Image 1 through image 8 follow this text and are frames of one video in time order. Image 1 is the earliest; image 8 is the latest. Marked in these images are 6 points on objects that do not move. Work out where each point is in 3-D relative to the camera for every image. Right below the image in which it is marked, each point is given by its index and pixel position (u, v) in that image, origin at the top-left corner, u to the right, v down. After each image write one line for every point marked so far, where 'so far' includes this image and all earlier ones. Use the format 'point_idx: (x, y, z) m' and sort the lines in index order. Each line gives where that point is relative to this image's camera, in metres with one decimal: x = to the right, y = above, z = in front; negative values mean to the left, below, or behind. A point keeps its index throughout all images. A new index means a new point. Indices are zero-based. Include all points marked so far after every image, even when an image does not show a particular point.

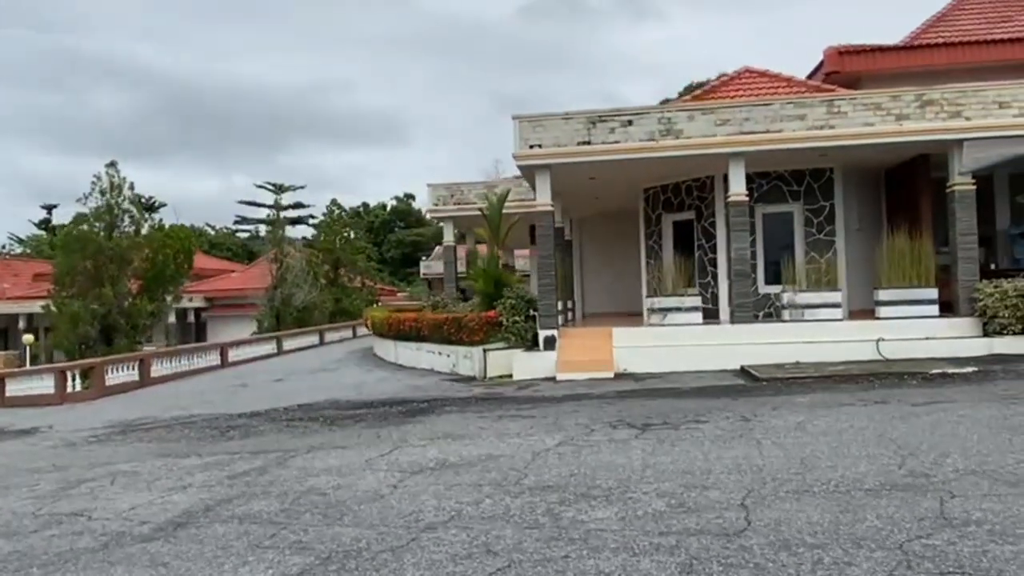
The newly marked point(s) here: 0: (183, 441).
0: (-4.4, -2.1, +10.2) m
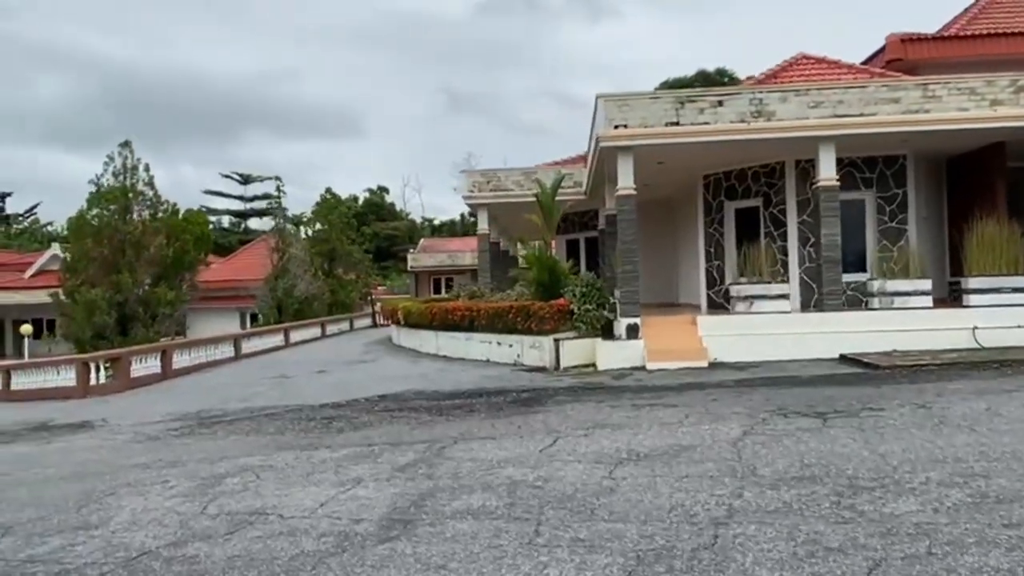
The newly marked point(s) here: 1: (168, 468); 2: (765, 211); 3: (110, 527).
0: (-2.7, -1.8, +9.5) m
1: (-3.6, -1.9, +8.1) m
2: (+5.1, +1.6, +15.4) m
3: (-3.1, -1.9, +5.9) m
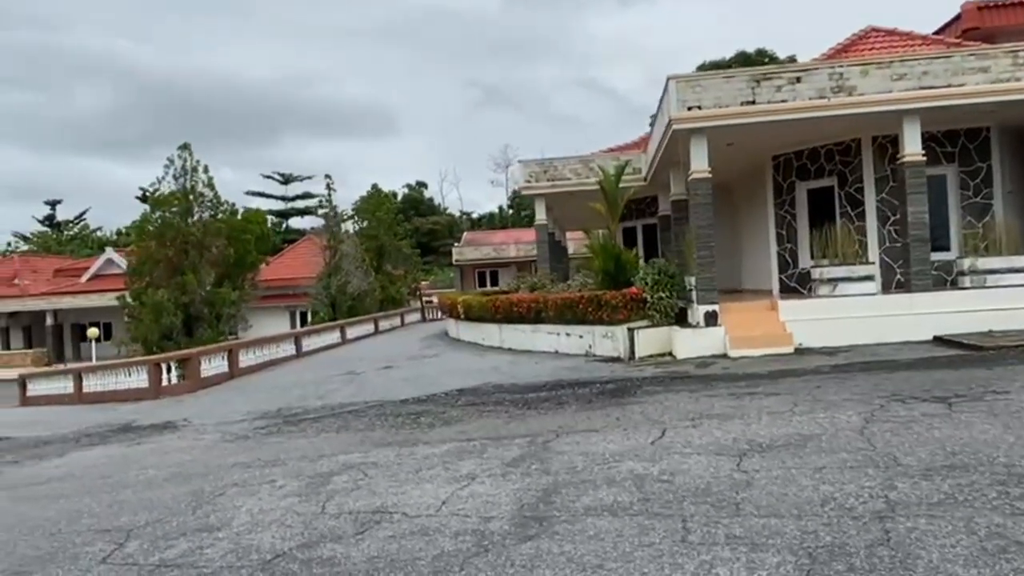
0: (-1.6, -1.8, +9.4) m
1: (-2.5, -1.9, +8.1) m
2: (+6.4, +1.9, +14.9) m
3: (-2.1, -1.8, +5.9) m
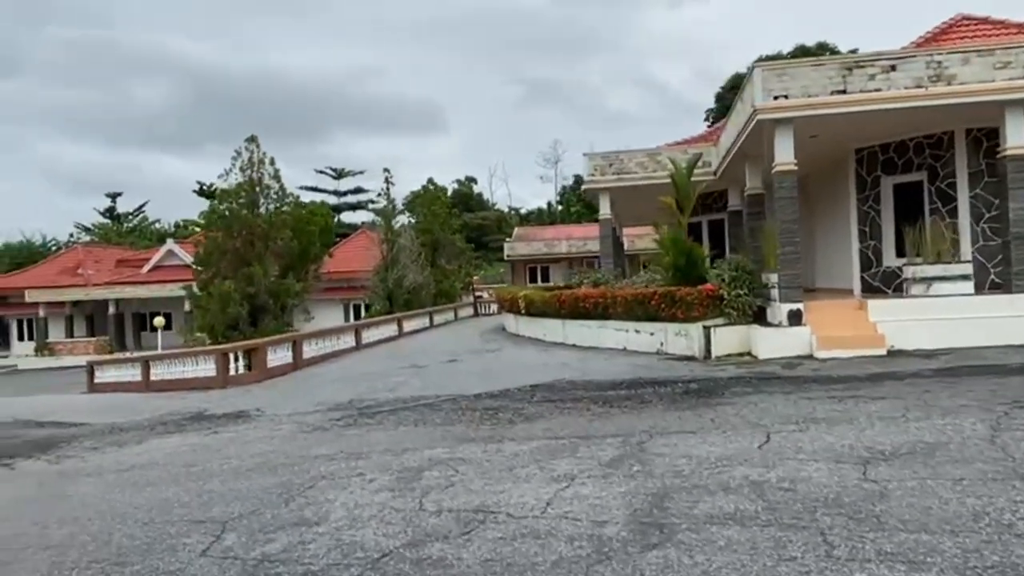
0: (-0.6, -1.7, +9.2) m
1: (-1.6, -1.8, +7.9) m
2: (+7.7, +1.9, +14.2) m
3: (-1.3, -1.8, +5.7) m
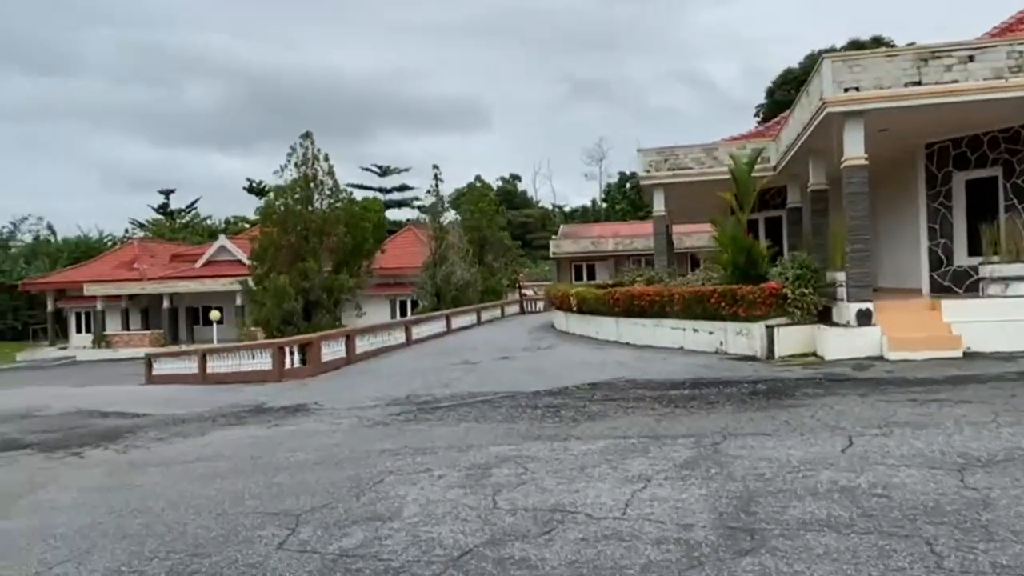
0: (+0.2, -1.6, +9.1) m
1: (-0.9, -1.7, +7.8) m
2: (+8.8, +1.9, +13.6) m
3: (-0.8, -1.7, +5.6) m
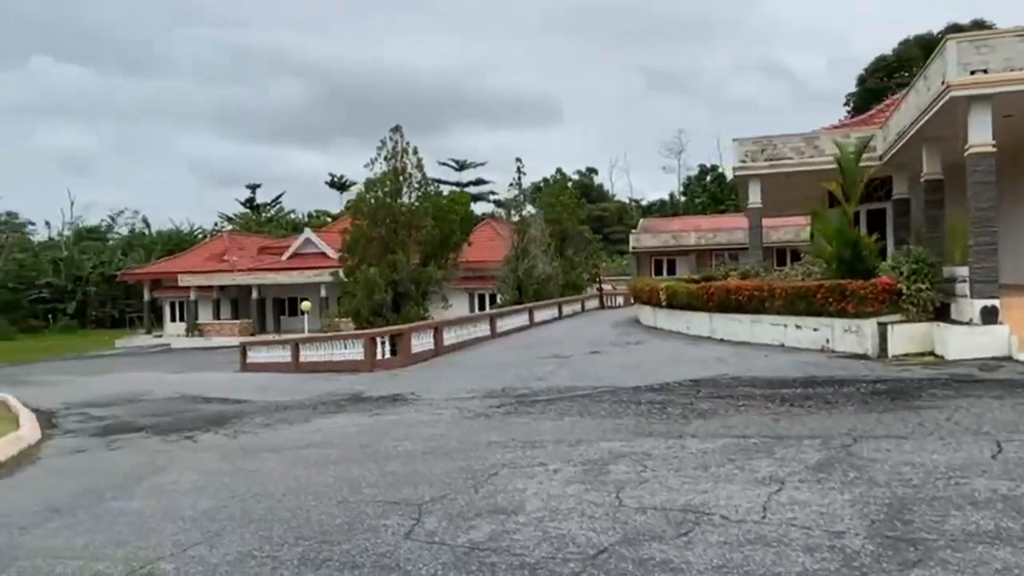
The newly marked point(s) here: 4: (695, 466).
0: (+1.4, -1.5, +8.9) m
1: (+0.2, -1.6, +7.7) m
2: (+10.4, +1.9, +12.6) m
3: (+0.1, -1.6, +5.5) m
4: (+1.6, -1.5, +6.5) m
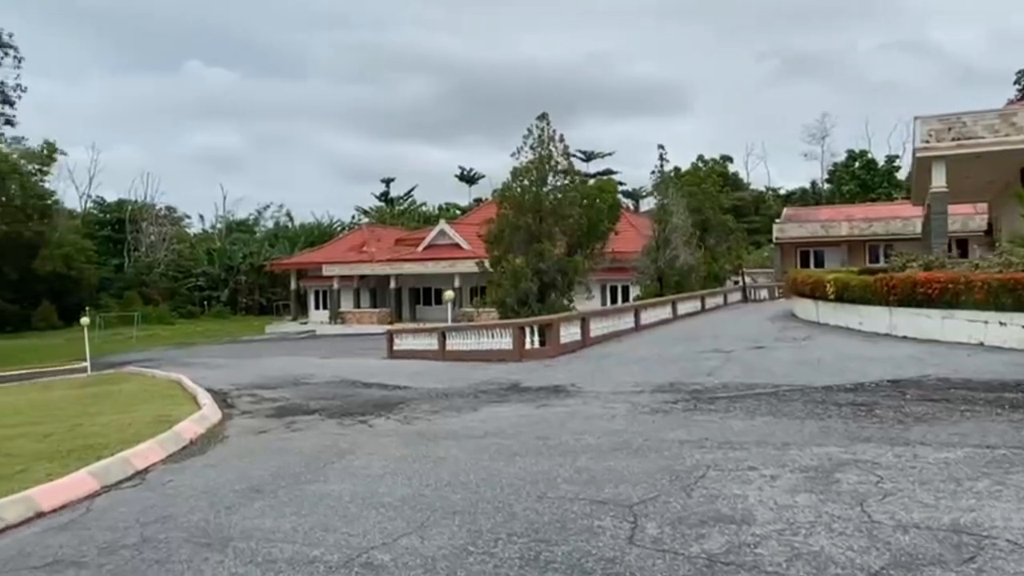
0: (+3.4, -1.4, +8.0) m
1: (+2.0, -1.5, +7.1) m
2: (+13.0, +2.0, +10.2) m
3: (+1.6, -1.5, +4.9) m
4: (+3.2, -1.4, +5.7) m
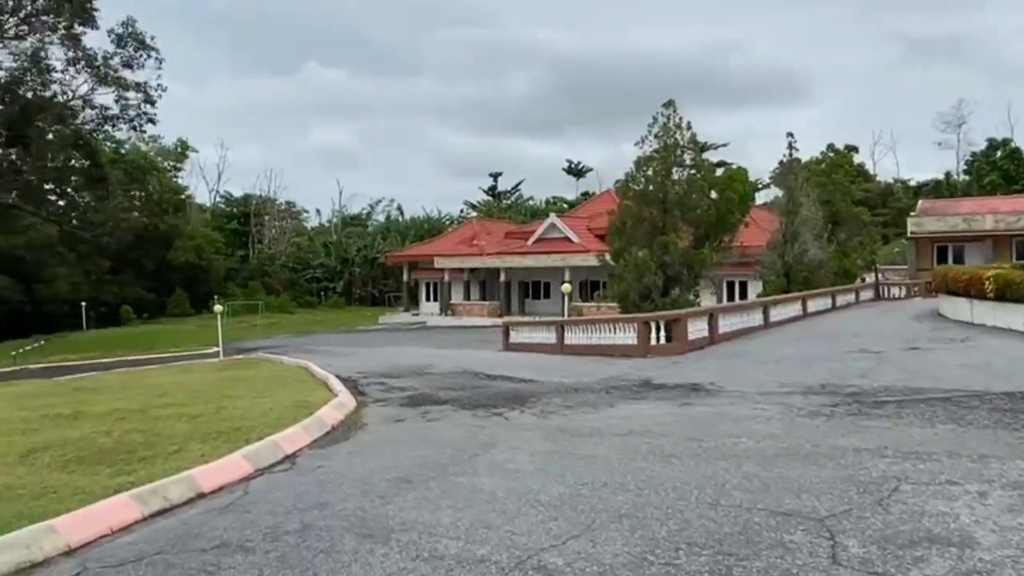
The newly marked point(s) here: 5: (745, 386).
0: (+4.9, -1.4, +7.1) m
1: (+3.4, -1.4, +6.4) m
2: (+14.7, +1.9, +8.0) m
3: (+2.7, -1.5, +4.3) m
4: (+4.3, -1.4, +4.8) m
5: (+3.4, -1.4, +11.4) m
